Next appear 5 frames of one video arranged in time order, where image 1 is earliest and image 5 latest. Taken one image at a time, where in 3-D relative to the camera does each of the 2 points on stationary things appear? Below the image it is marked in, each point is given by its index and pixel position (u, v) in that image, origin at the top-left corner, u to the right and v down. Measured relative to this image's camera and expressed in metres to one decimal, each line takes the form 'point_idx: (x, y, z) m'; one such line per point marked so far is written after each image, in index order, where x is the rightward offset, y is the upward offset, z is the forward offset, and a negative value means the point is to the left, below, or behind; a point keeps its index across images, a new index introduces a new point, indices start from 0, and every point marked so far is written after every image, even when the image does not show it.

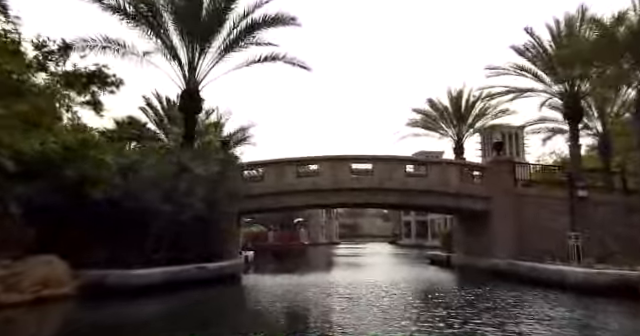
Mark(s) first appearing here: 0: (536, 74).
0: (+9.1, +3.9, +20.0) m
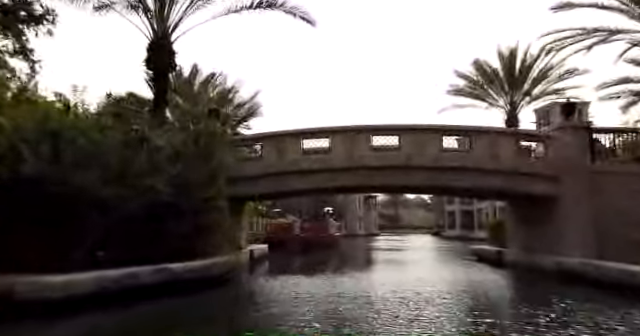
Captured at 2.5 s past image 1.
0: (+9.3, +5.0, +14.6) m
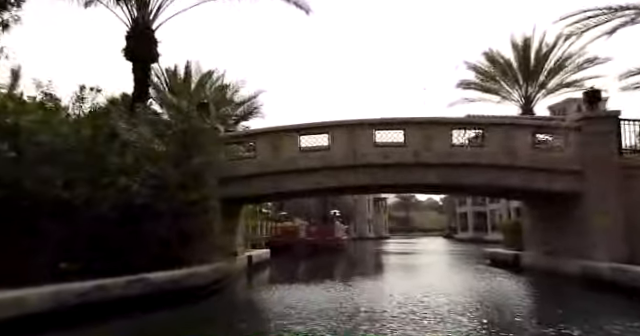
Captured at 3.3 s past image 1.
0: (+9.2, +5.2, +13.0) m
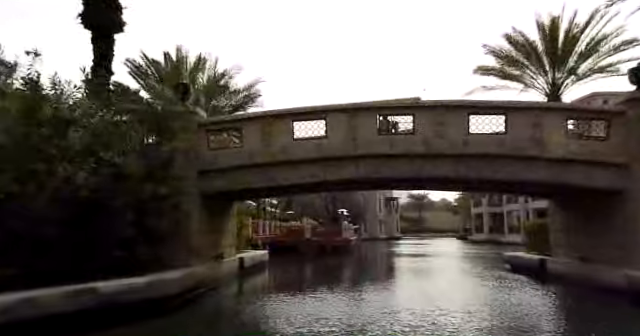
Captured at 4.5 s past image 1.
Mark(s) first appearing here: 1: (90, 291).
0: (+9.0, +5.4, +10.7) m
1: (-4.4, -2.3, +9.2) m
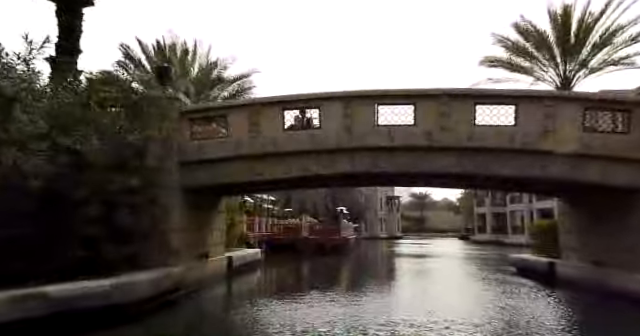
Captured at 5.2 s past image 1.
0: (+8.9, +5.4, +9.5) m
1: (-4.6, -2.1, +8.1) m
